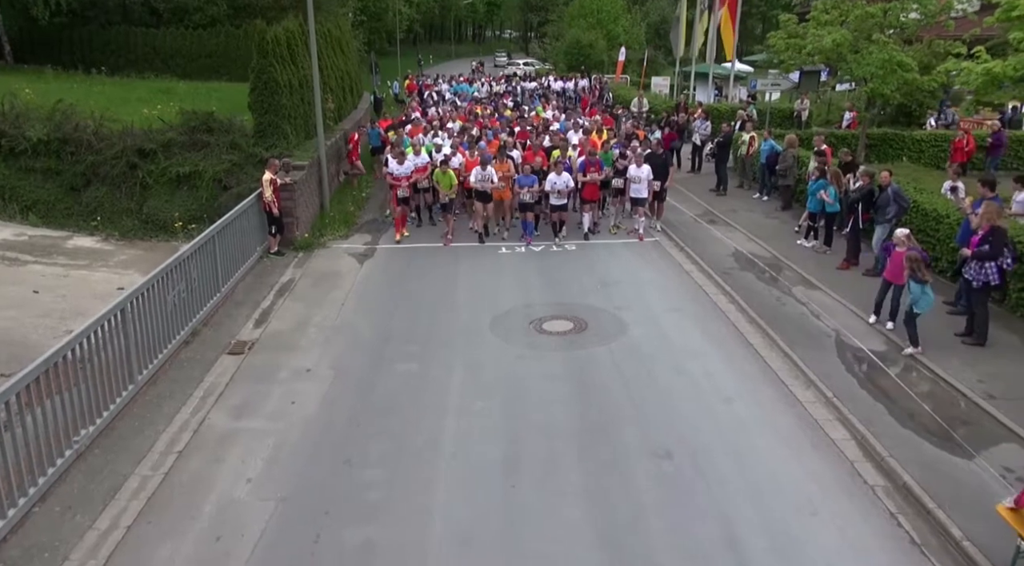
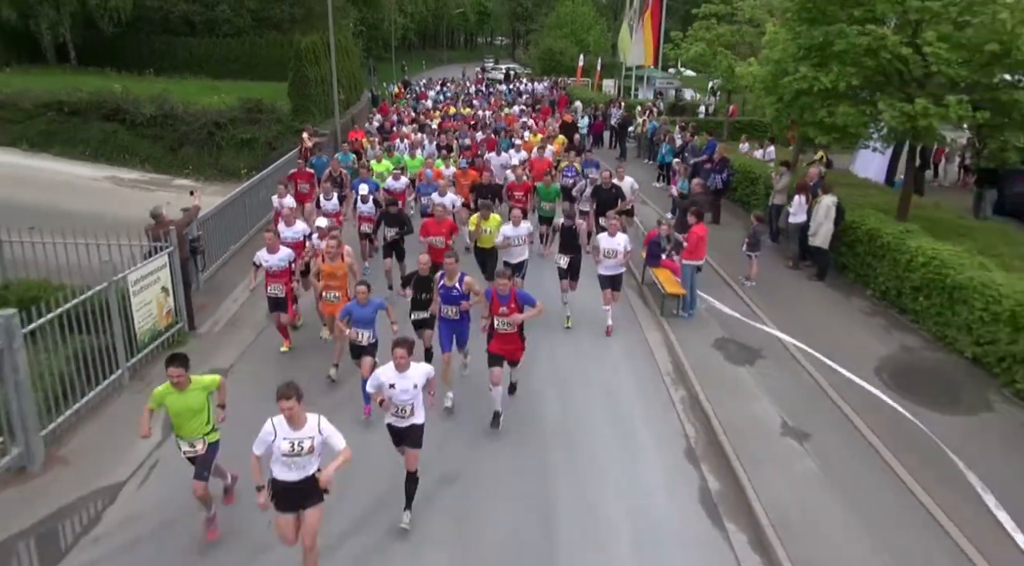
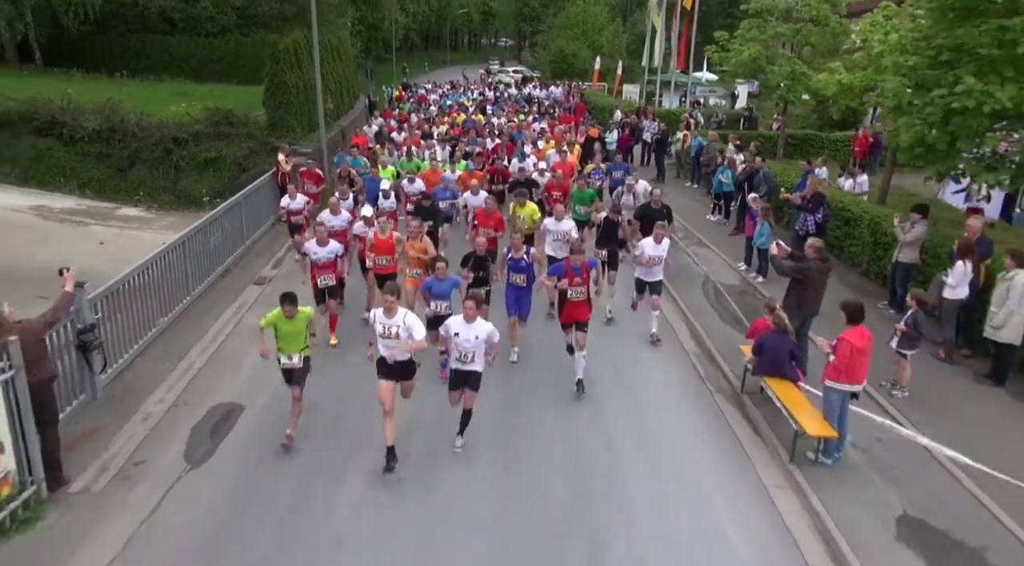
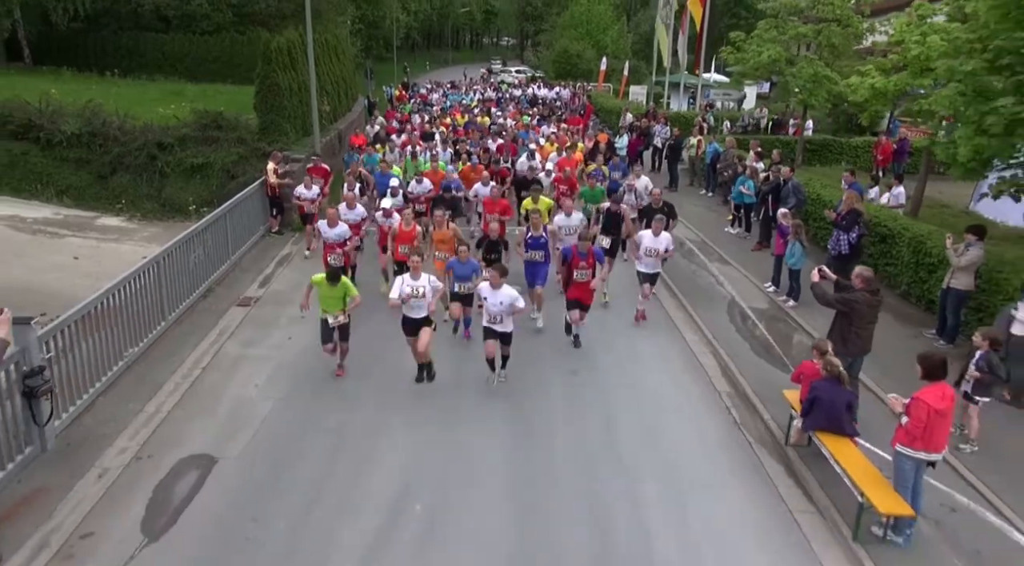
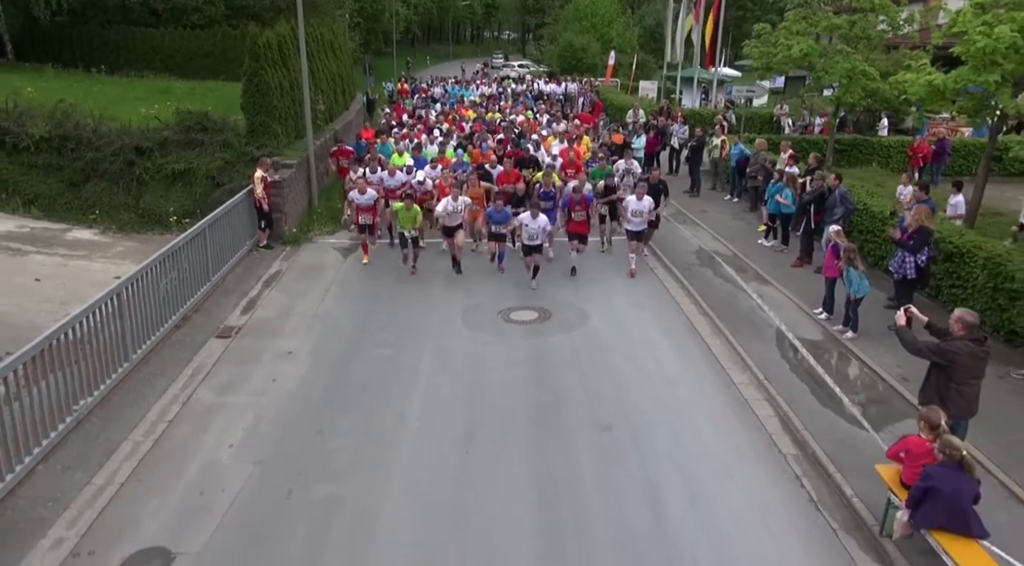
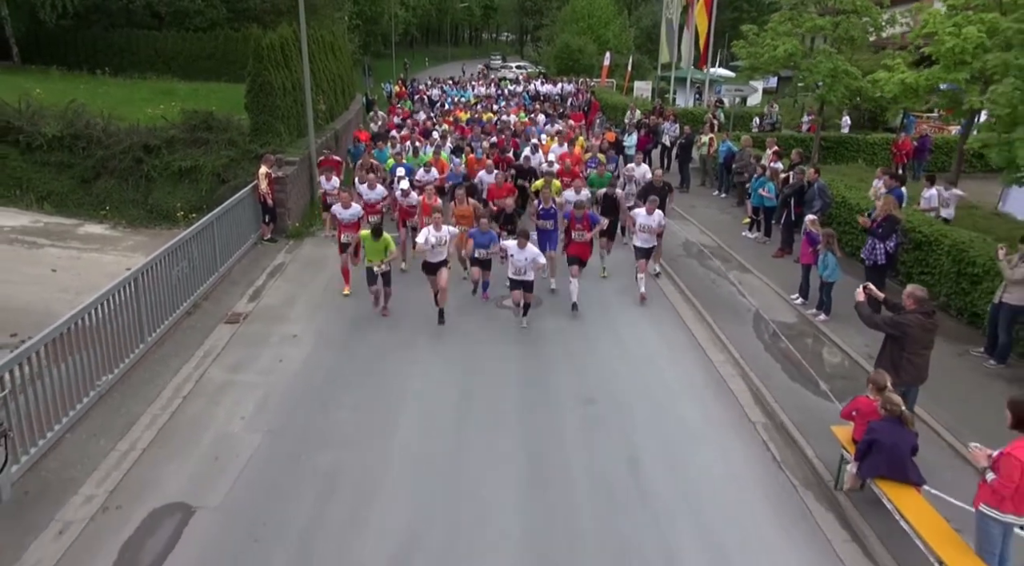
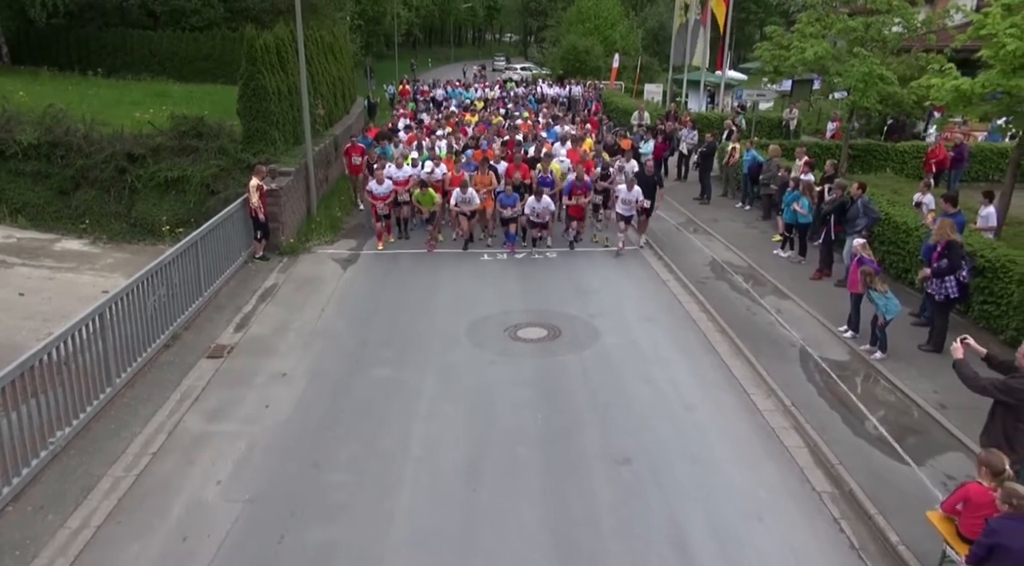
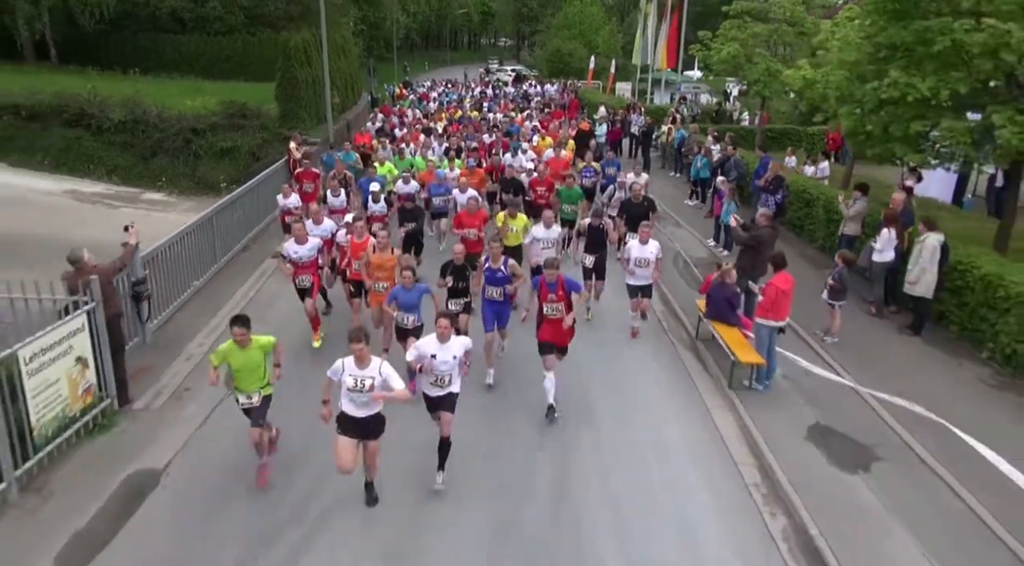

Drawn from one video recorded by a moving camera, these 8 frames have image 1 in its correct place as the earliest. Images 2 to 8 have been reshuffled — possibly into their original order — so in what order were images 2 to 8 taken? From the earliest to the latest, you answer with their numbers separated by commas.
7, 5, 6, 4, 3, 8, 2
